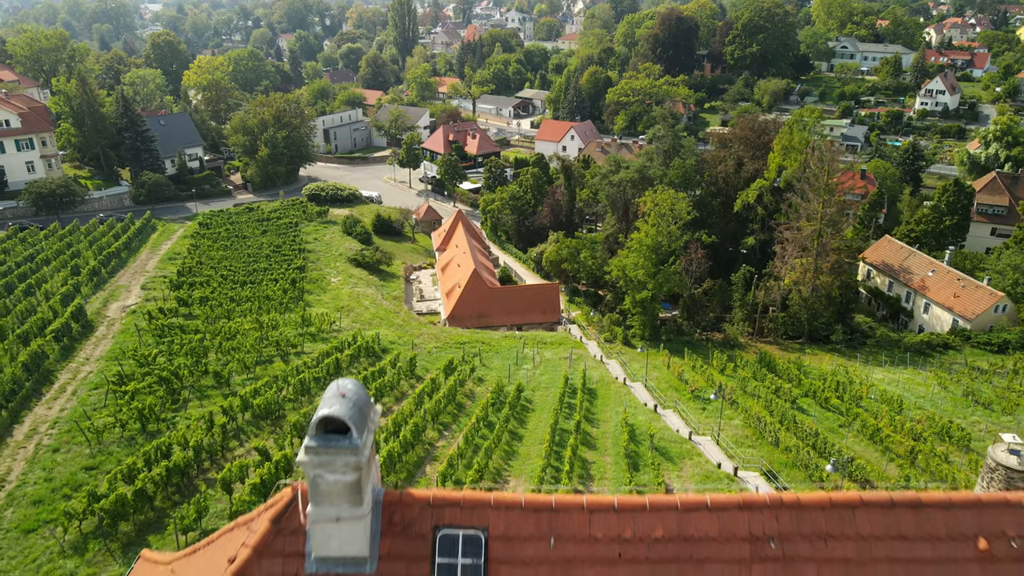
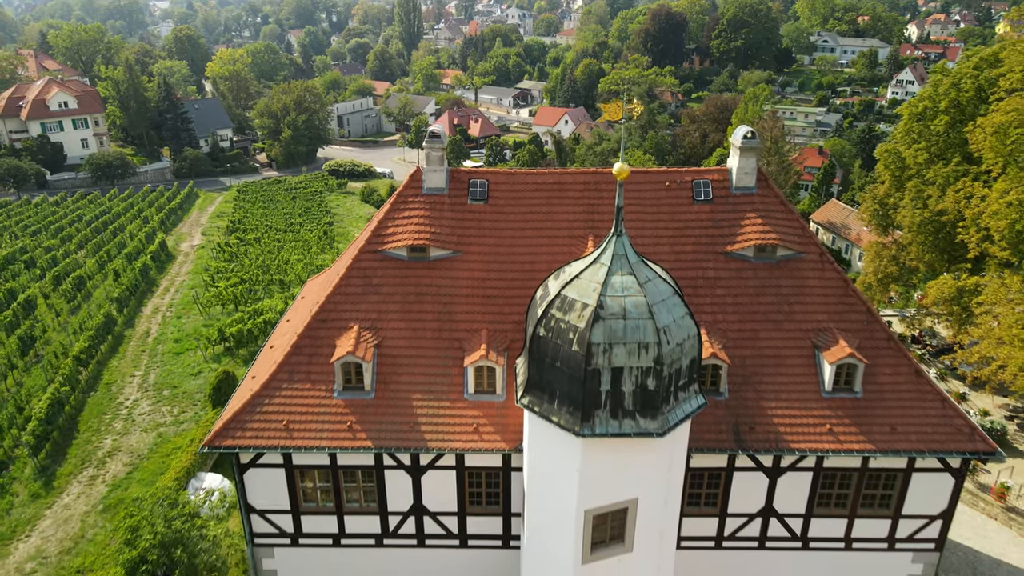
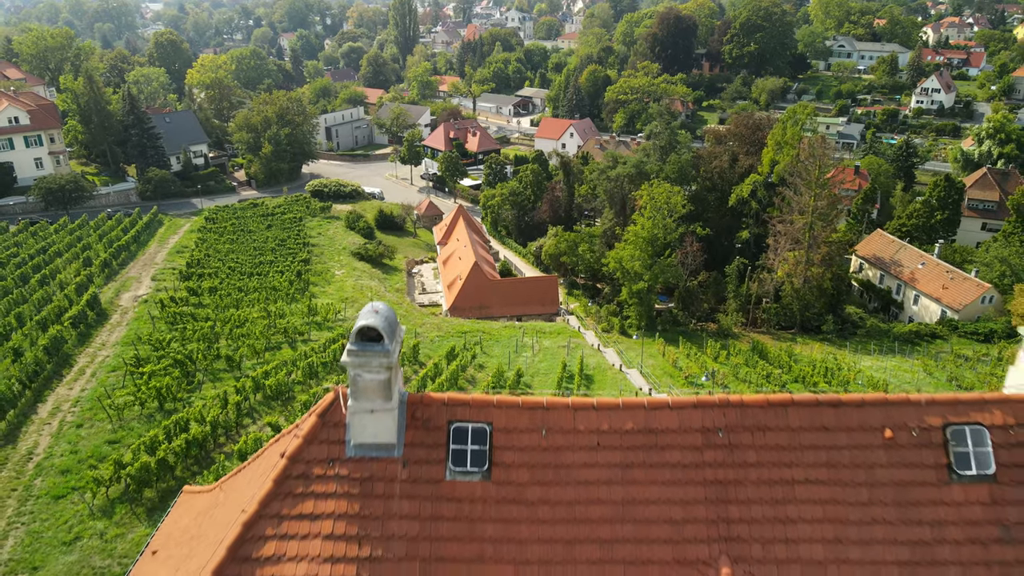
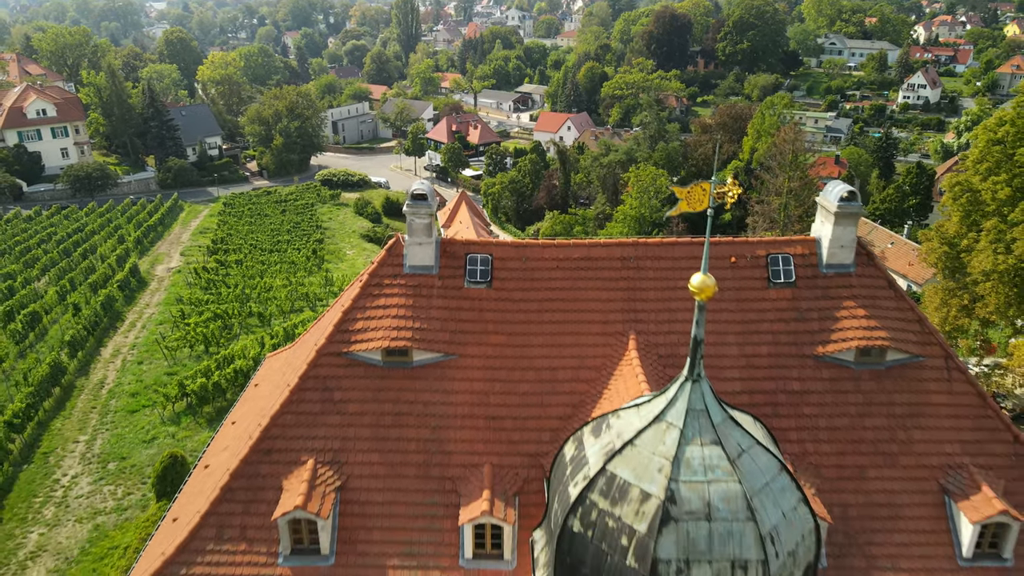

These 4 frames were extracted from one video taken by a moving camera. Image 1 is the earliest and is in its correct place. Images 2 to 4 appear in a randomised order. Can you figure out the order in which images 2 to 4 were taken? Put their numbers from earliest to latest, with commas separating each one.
3, 4, 2
